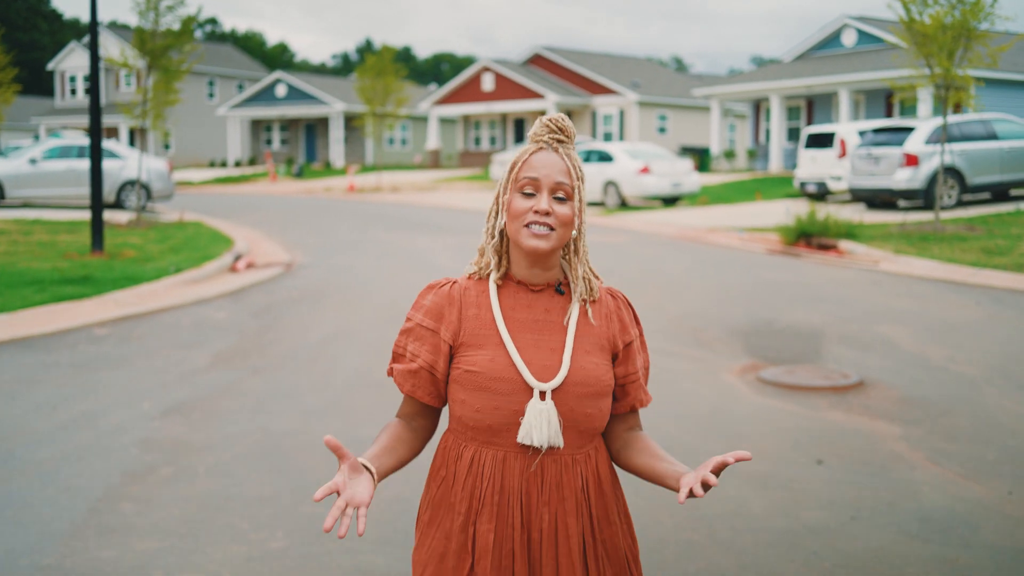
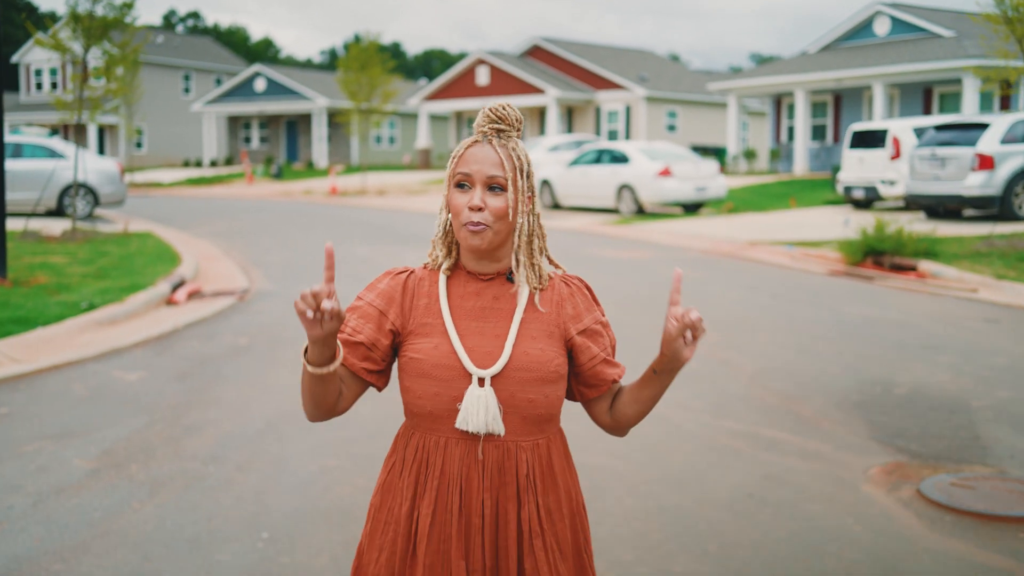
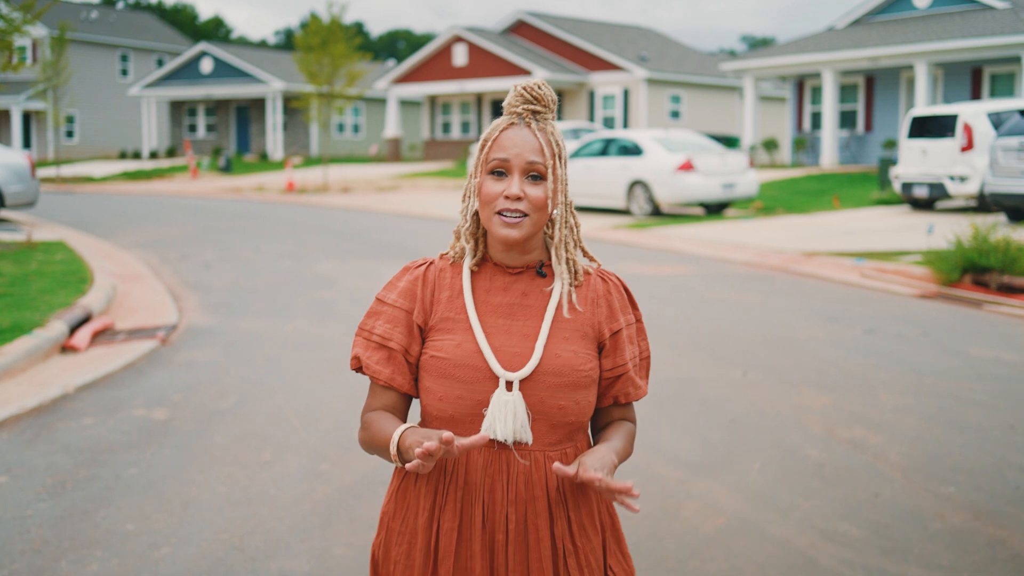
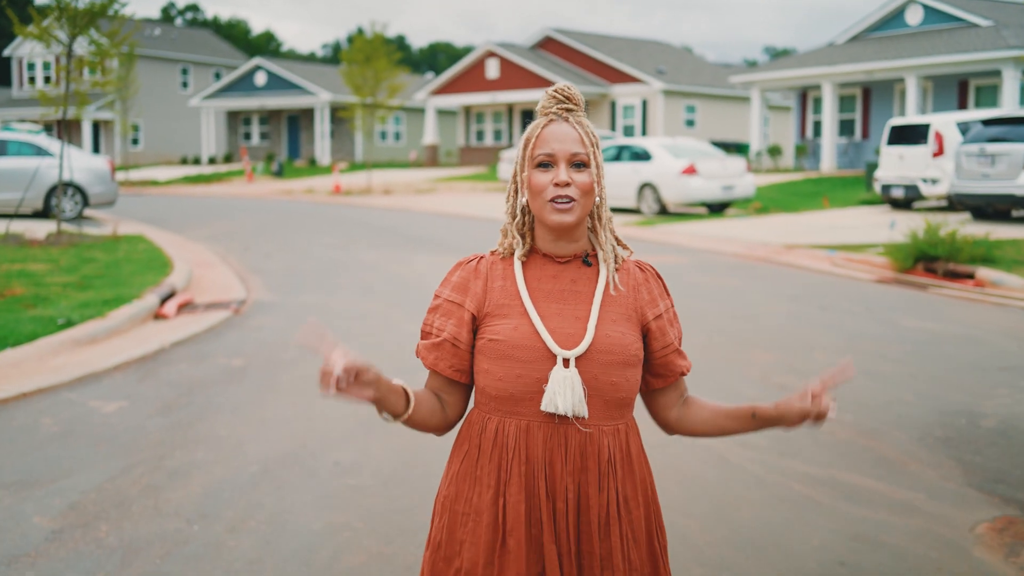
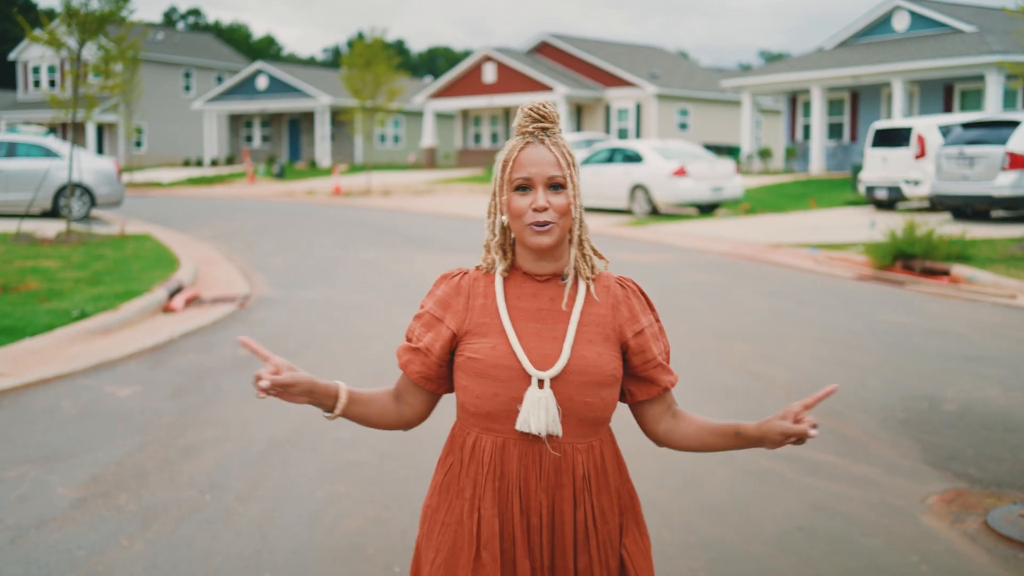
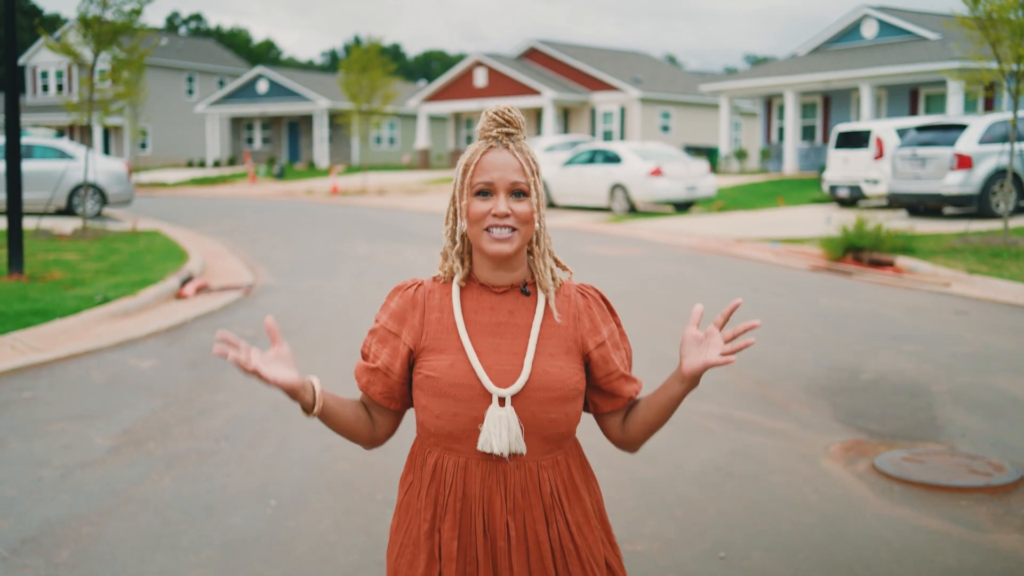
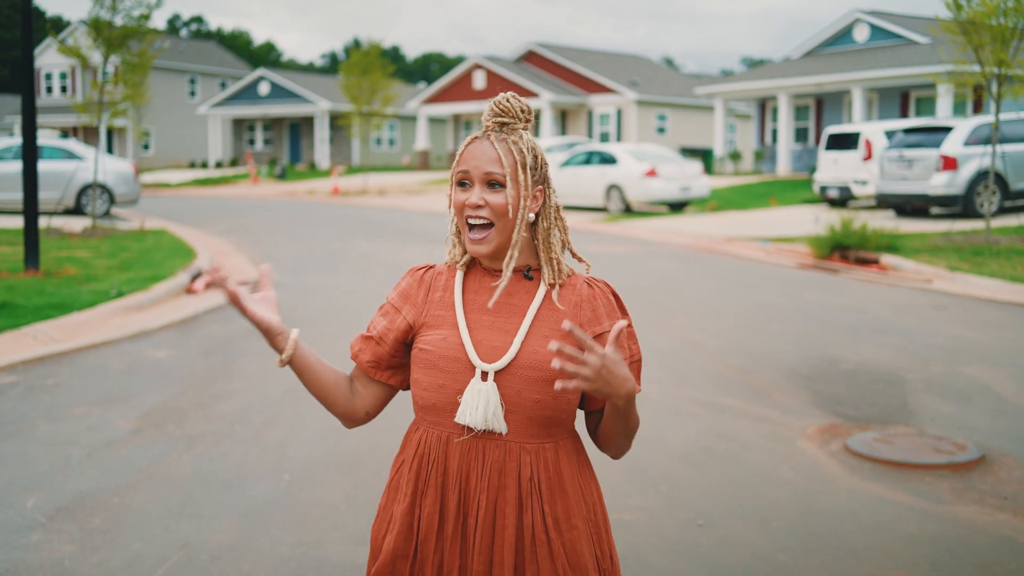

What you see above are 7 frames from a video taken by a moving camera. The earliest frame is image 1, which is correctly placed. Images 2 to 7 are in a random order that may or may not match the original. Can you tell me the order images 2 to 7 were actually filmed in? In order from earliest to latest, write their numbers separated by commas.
7, 6, 2, 5, 4, 3
